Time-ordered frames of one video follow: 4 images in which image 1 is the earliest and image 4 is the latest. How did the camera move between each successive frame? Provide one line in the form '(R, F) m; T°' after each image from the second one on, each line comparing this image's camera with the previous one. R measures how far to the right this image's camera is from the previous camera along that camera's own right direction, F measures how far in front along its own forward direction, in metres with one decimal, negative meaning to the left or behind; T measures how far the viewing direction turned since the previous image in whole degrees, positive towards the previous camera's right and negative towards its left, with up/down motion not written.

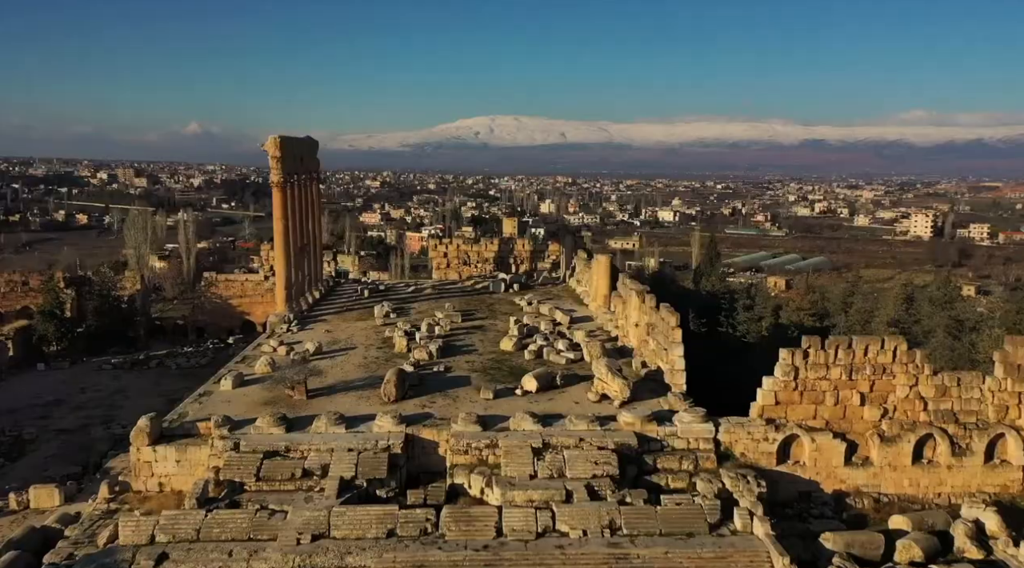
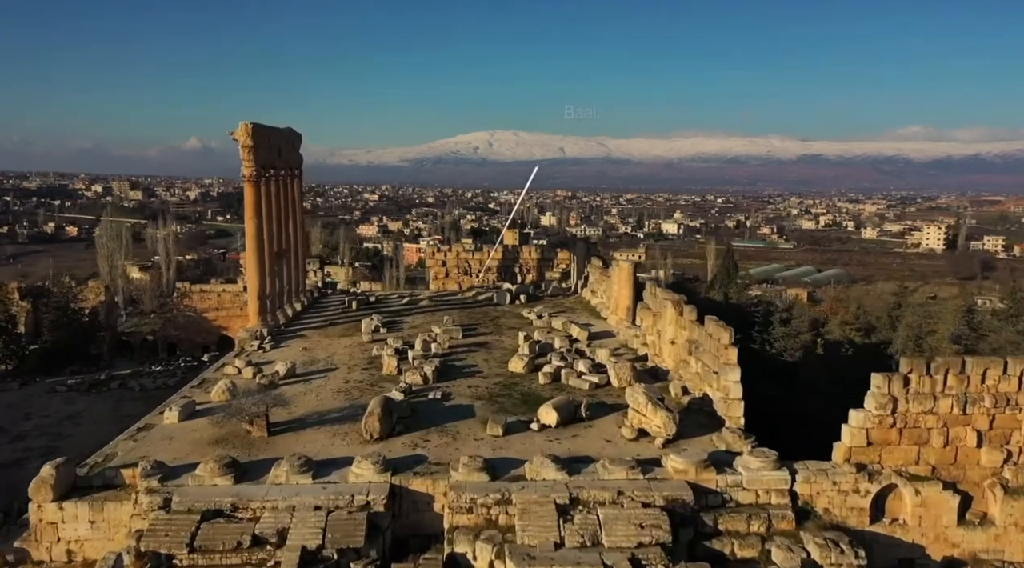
(-0.2, +2.4) m; 0°
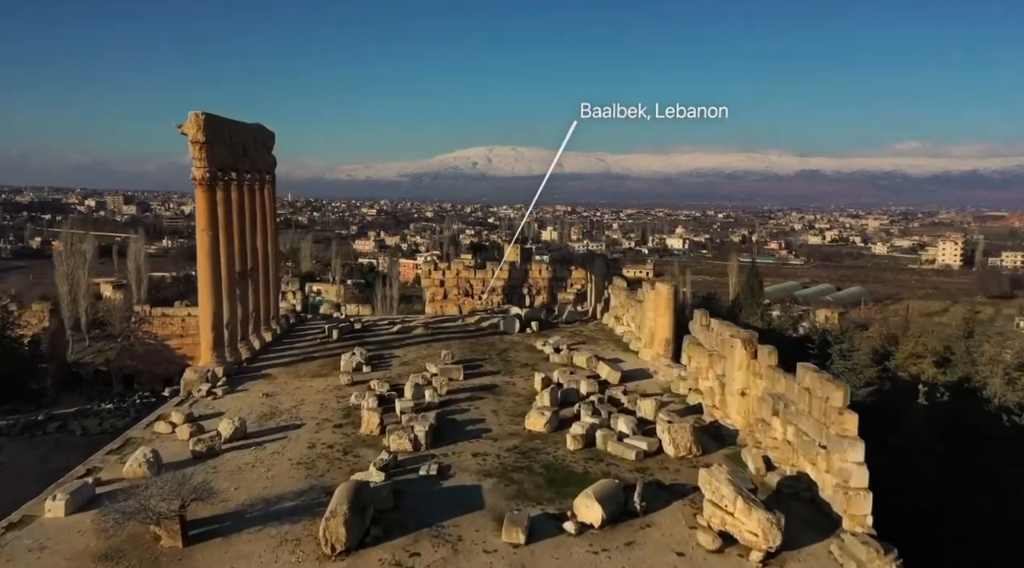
(-0.2, +2.9) m; 0°
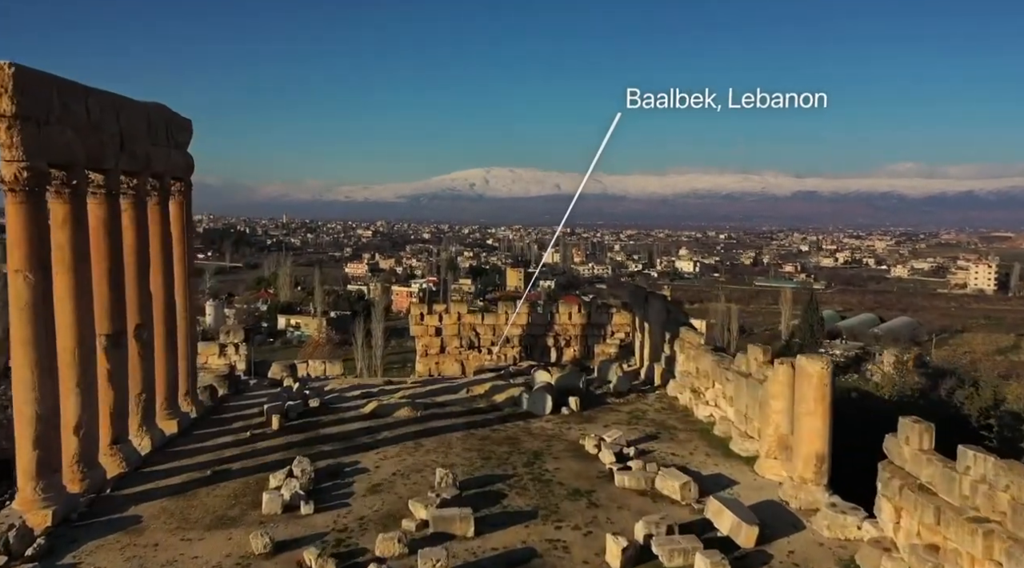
(-0.4, +5.3) m; 0°
